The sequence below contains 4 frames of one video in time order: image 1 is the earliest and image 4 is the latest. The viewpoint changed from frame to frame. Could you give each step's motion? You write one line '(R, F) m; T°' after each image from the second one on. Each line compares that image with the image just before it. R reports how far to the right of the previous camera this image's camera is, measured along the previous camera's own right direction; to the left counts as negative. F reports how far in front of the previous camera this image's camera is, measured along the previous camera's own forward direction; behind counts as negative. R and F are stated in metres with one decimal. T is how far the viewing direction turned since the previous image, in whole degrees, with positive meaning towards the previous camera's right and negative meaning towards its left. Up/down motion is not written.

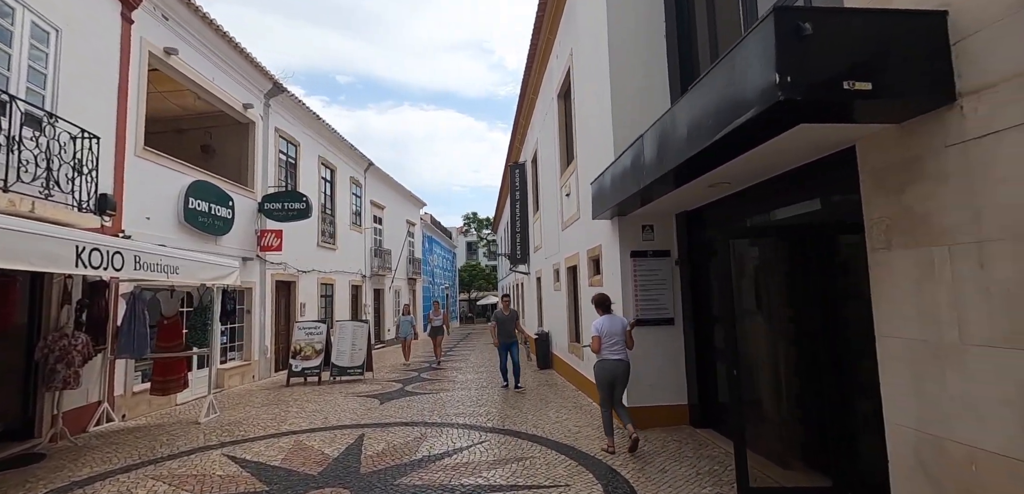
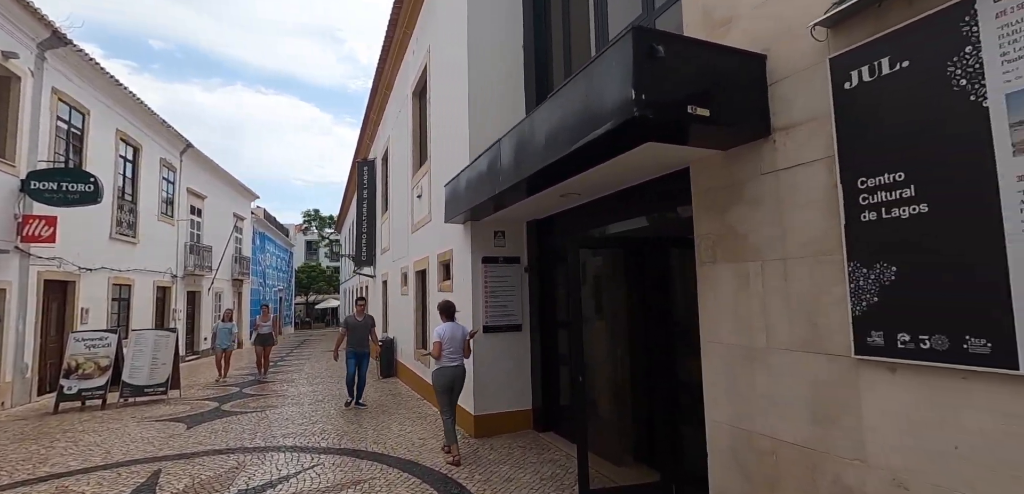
(0.0, +0.3) m; +18°
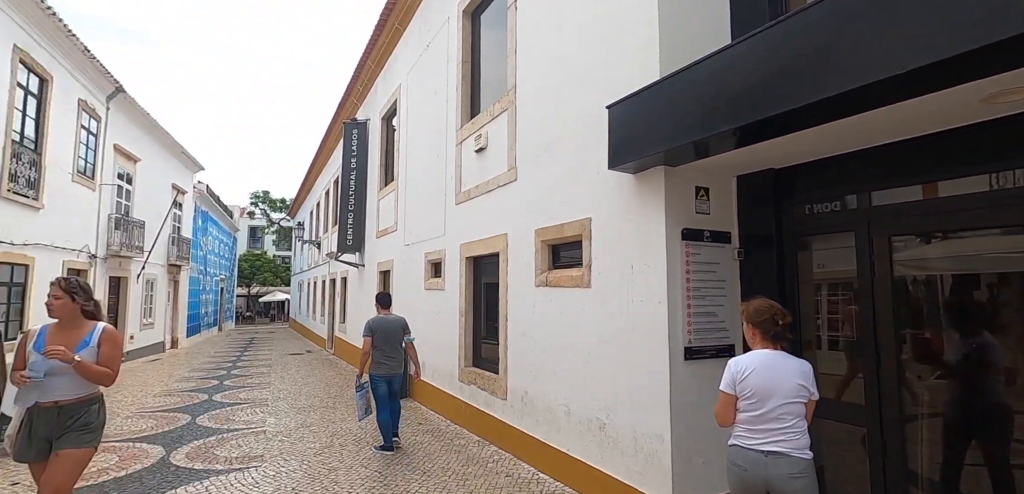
(-2.1, +2.9) m; +7°
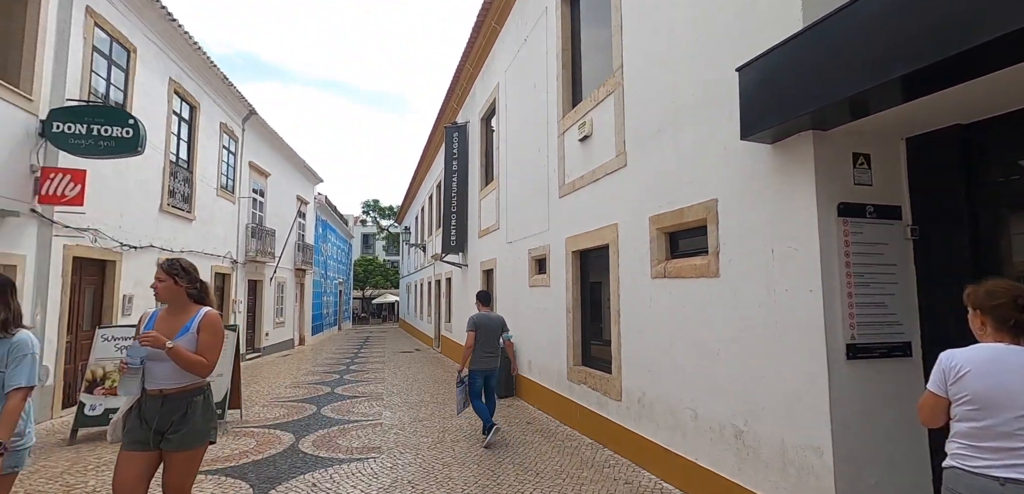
(-0.1, +0.2) m; -11°
